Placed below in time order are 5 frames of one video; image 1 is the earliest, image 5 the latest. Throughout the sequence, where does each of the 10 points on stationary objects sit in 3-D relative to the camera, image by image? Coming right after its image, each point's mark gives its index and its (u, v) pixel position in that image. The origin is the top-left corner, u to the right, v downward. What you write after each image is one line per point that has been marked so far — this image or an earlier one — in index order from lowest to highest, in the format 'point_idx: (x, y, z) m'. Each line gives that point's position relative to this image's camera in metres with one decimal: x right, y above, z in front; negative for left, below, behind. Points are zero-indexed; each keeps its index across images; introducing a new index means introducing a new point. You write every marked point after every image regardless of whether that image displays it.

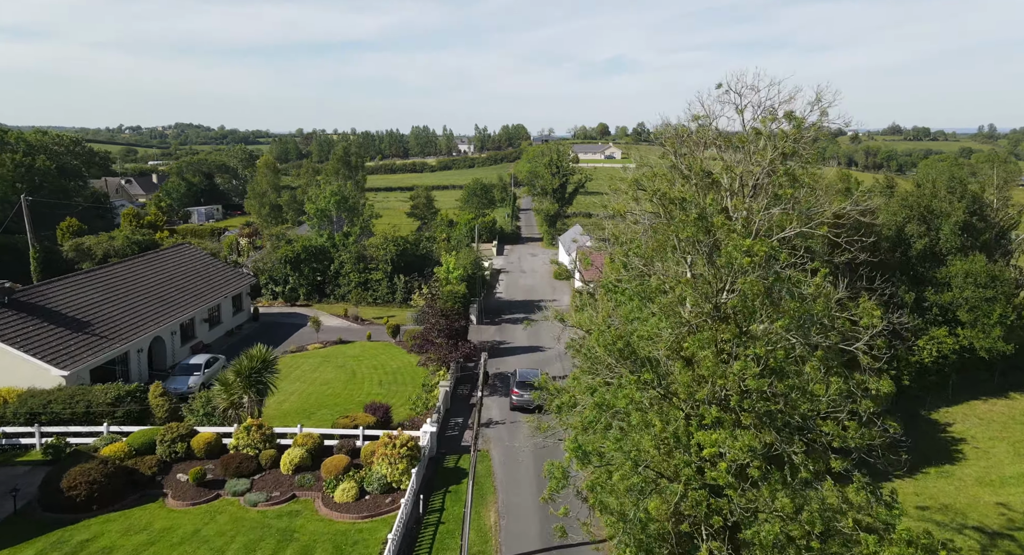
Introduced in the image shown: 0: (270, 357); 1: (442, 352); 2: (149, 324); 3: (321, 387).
0: (-5.2, -1.7, +15.6) m
1: (-1.9, -2.0, +19.5) m
2: (-10.0, -1.3, +20.0) m
3: (-5.2, -3.0, +19.9) m
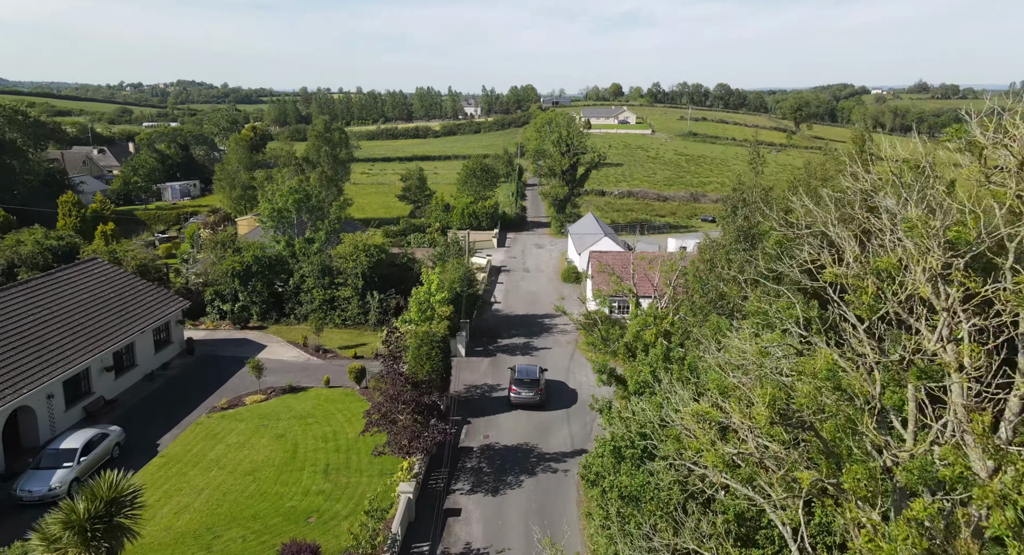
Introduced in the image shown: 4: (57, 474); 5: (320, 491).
0: (-5.5, -3.0, +10.3) m
1: (-2.1, -3.1, +14.2) m
2: (-10.2, -2.3, +14.7) m
3: (-5.4, -4.1, +14.7) m
4: (-8.6, -3.7, +13.6) m
5: (-3.8, -4.2, +14.3) m
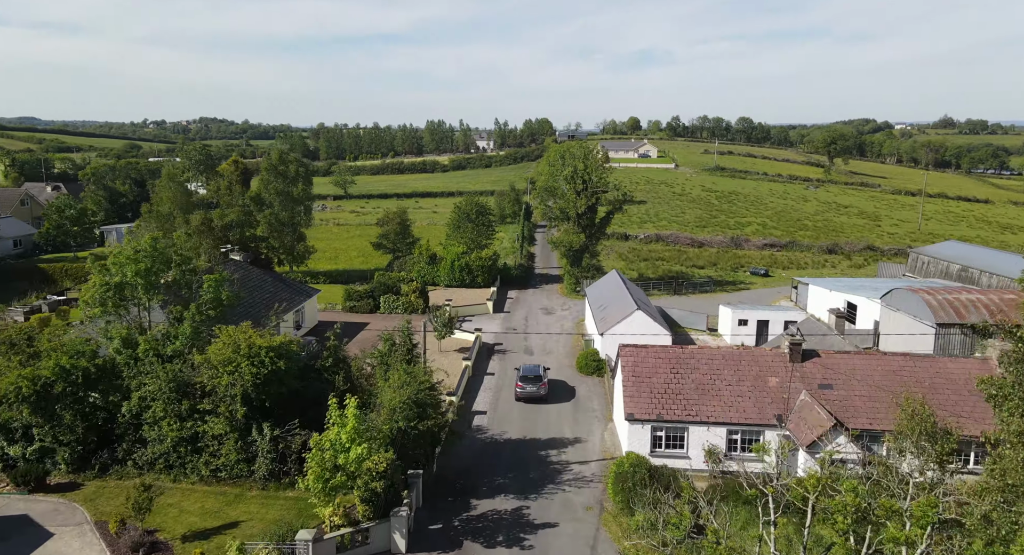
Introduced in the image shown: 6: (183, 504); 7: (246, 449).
0: (-6.2, -4.9, +0.3) m
1: (-2.7, -5.2, +4.1) m
2: (-10.9, -4.3, +4.8) m
3: (-6.1, -6.1, +4.6) m
4: (-9.3, -5.7, +3.7) m
5: (-4.4, -6.3, +4.2) m
6: (-6.4, -4.4, +14.2) m
7: (-5.5, -3.5, +14.8) m
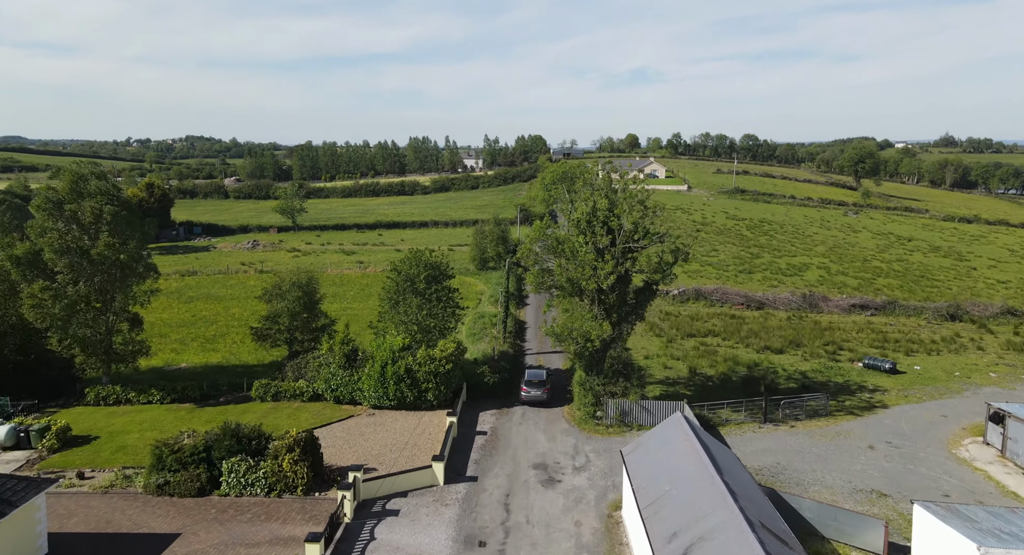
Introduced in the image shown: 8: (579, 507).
0: (-6.7, -7.5, -16.1) m
1: (-3.2, -7.9, -12.3) m
2: (-11.4, -7.1, -11.6) m
3: (-6.6, -8.8, -11.8) m
4: (-9.8, -8.4, -12.8) m
5: (-5.0, -9.0, -12.2) m
6: (-7.0, -7.4, -2.2) m
7: (-6.1, -6.5, -1.5) m
8: (+1.6, -5.4, +17.0) m
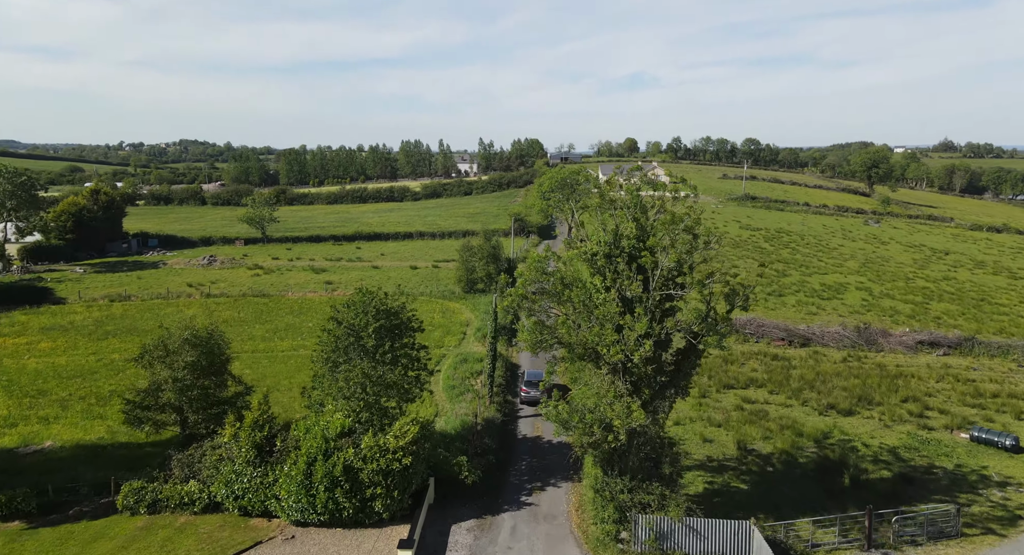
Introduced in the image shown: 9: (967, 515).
0: (-6.8, -8.5, -23.3) m
1: (-3.4, -8.9, -19.5) m
2: (-11.5, -8.1, -18.8) m
3: (-6.7, -9.8, -19.0) m
4: (-9.9, -9.4, -20.0) m
5: (-5.1, -10.0, -19.4) m
6: (-7.2, -8.5, -9.3) m
7: (-6.3, -7.5, -8.7) m
8: (+1.3, -6.6, +9.9) m
9: (+10.3, -5.4, +16.1) m
